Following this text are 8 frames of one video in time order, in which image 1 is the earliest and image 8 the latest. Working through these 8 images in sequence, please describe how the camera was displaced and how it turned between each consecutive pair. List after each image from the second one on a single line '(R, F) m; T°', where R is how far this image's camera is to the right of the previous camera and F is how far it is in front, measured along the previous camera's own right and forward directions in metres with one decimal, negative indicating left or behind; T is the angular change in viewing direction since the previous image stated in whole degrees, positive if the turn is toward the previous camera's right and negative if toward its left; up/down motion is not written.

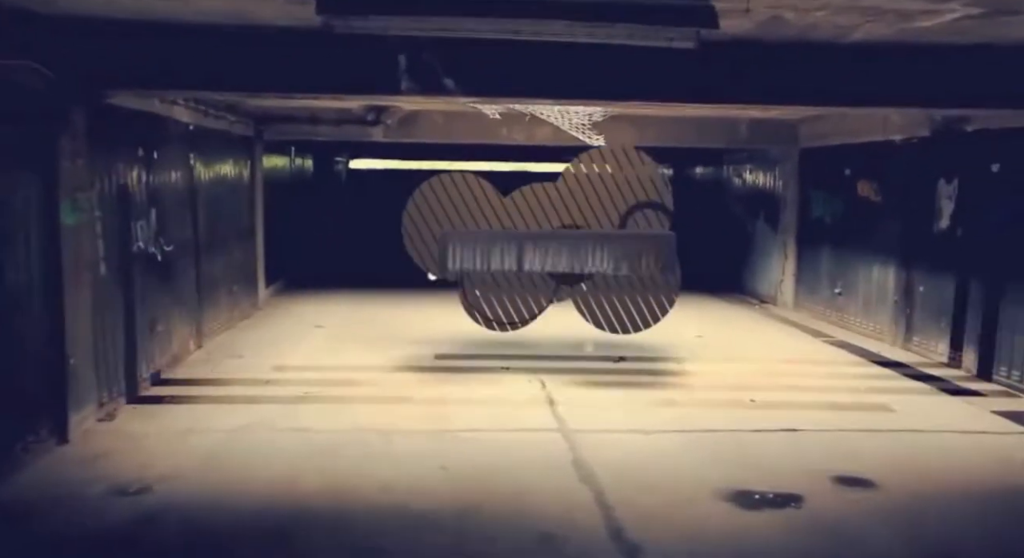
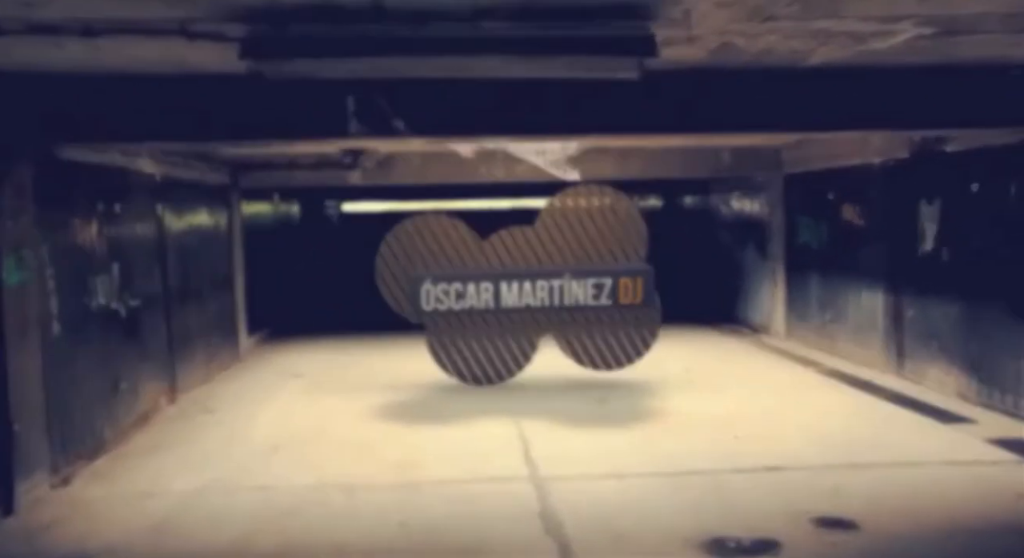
(+0.2, +0.1) m; 0°
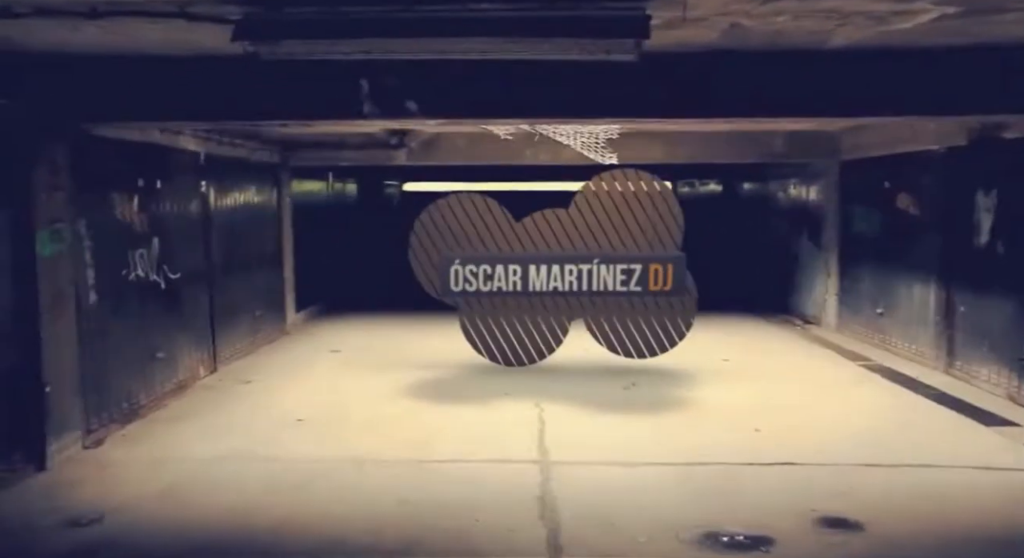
(+0.3, 0.0) m; -5°
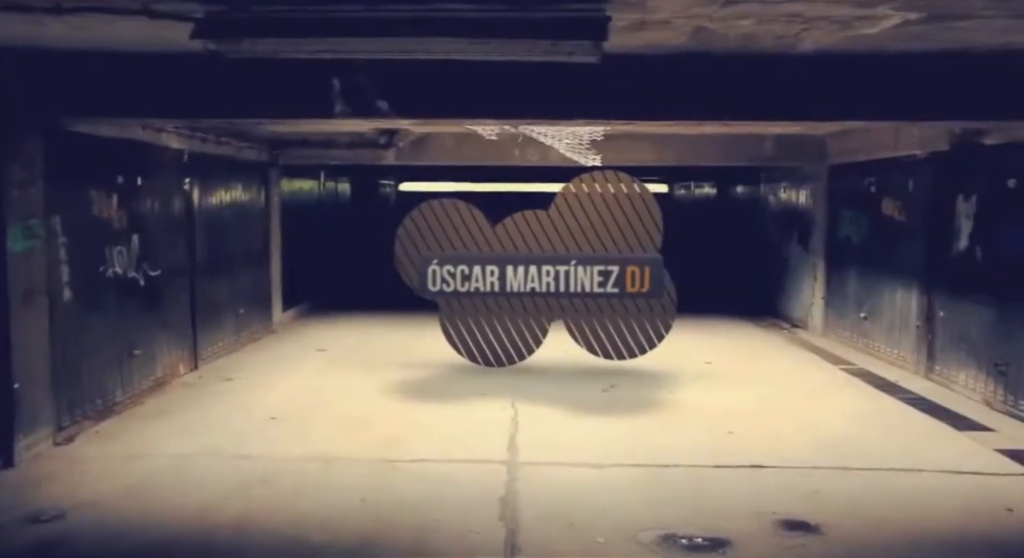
(+0.2, 0.0) m; 0°
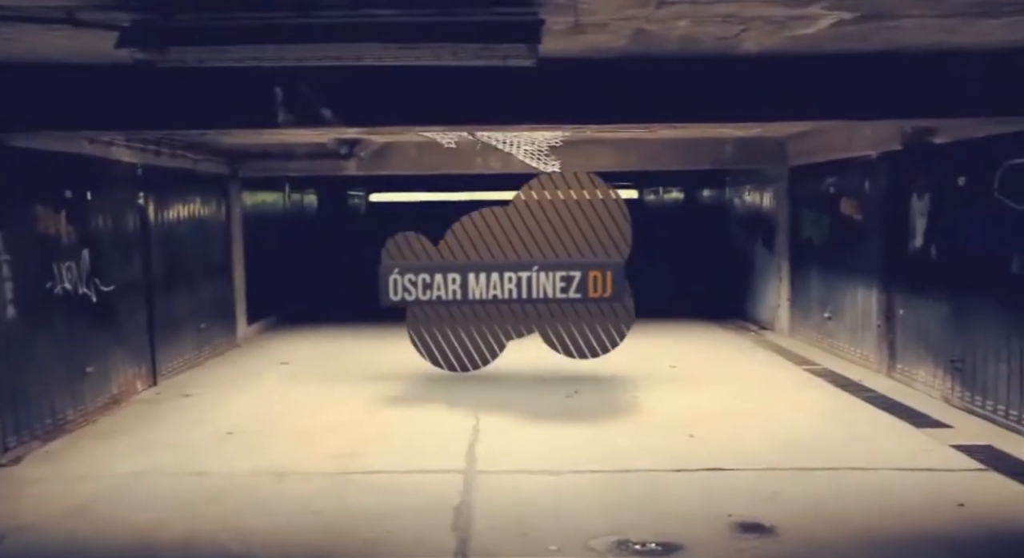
(+0.1, 0.0) m; +2°
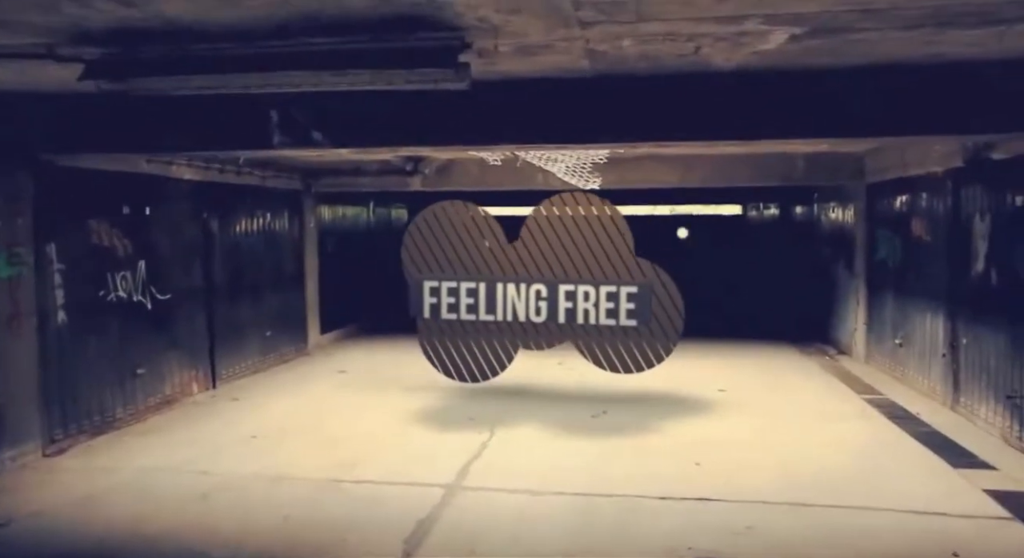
(+0.7, 0.0) m; -9°
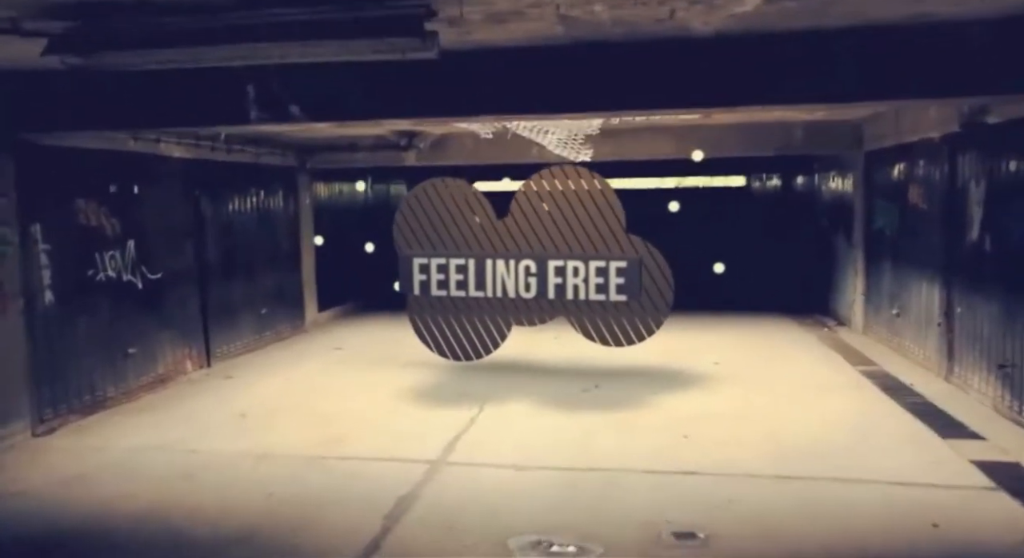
(+0.1, 0.0) m; -1°
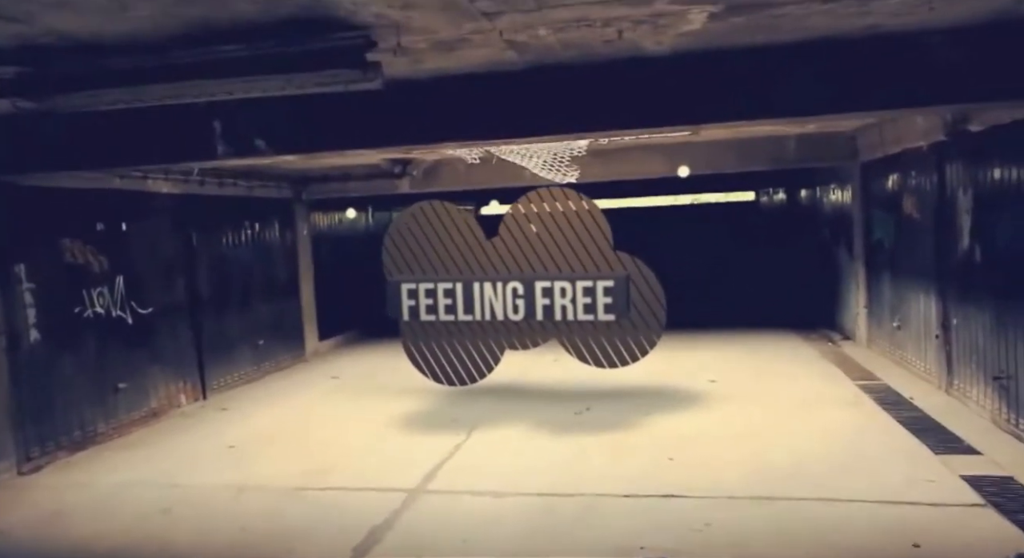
(+0.3, 0.0) m; -1°
